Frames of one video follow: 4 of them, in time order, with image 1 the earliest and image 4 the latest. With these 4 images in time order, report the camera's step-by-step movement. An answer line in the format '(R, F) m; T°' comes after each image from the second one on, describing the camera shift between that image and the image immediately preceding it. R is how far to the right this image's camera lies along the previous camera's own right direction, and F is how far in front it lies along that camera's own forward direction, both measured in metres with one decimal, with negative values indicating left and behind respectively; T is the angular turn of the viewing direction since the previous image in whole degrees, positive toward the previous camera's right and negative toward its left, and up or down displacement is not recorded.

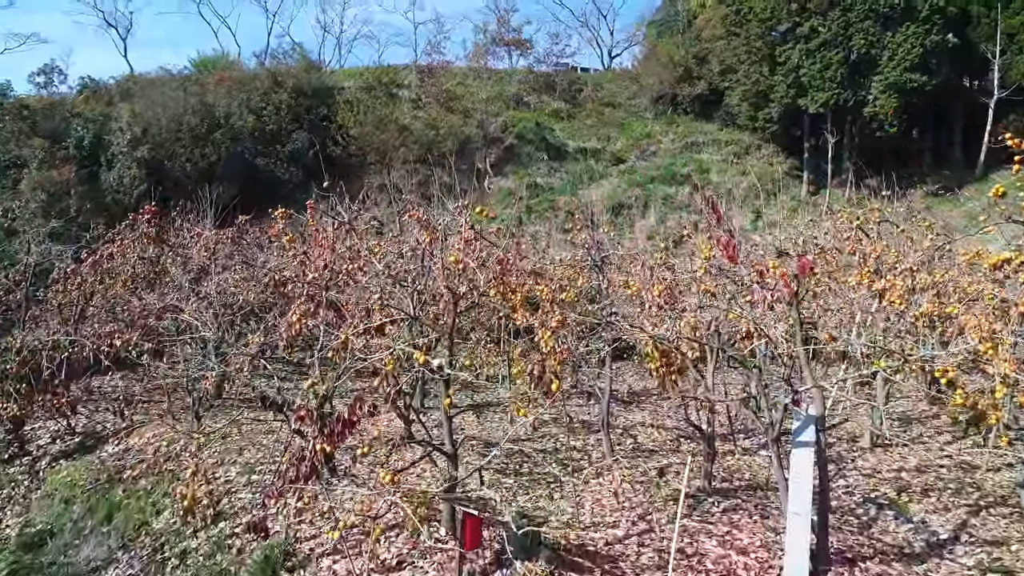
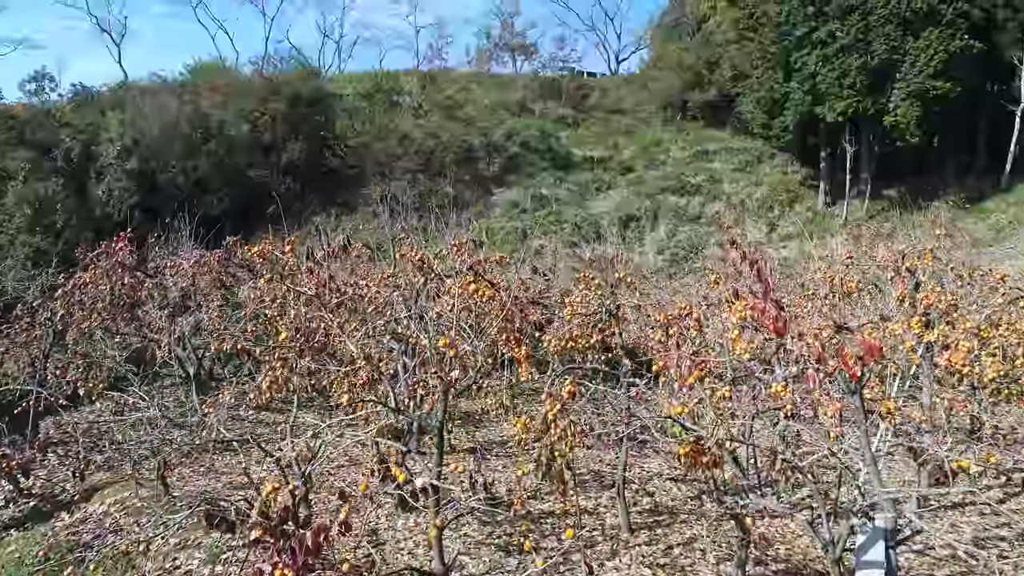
(0.0, +0.6) m; 0°
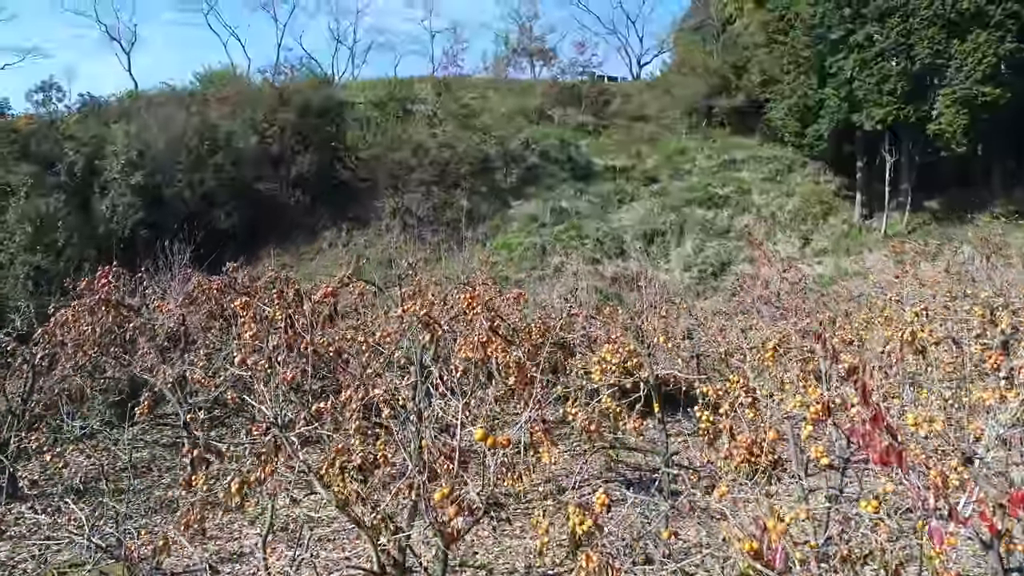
(0.0, +0.7) m; -1°
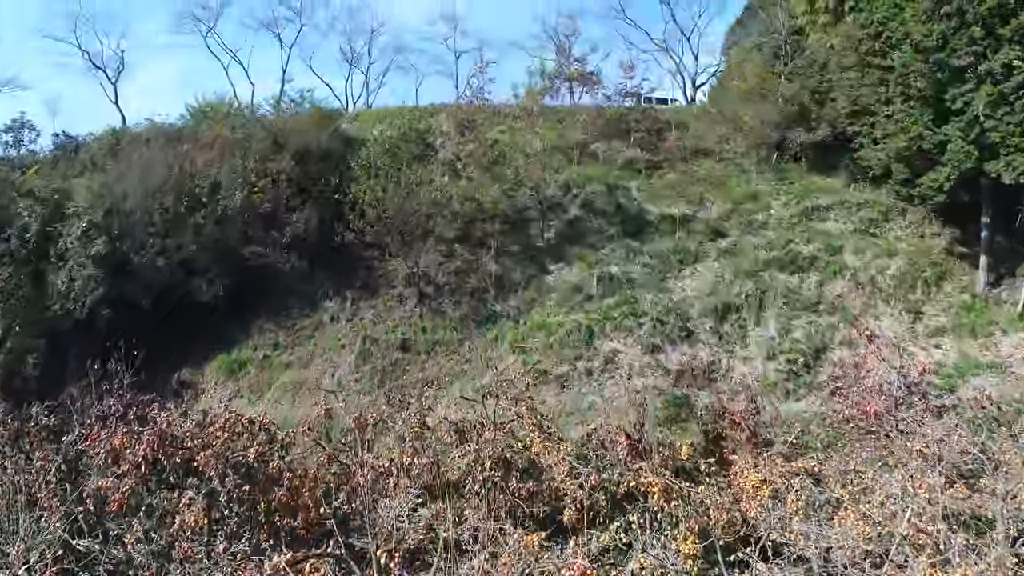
(-0.1, +2.8) m; -2°
